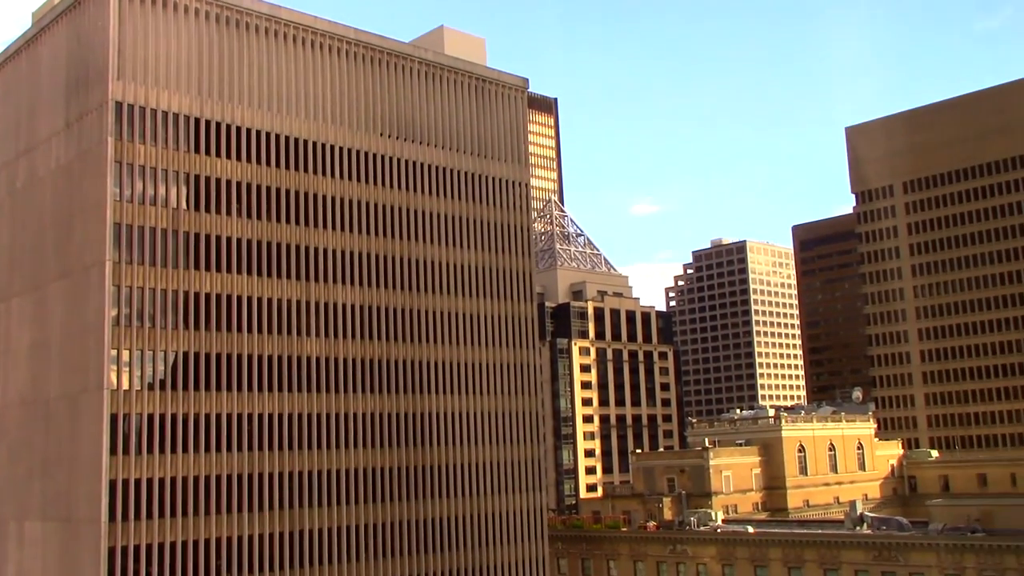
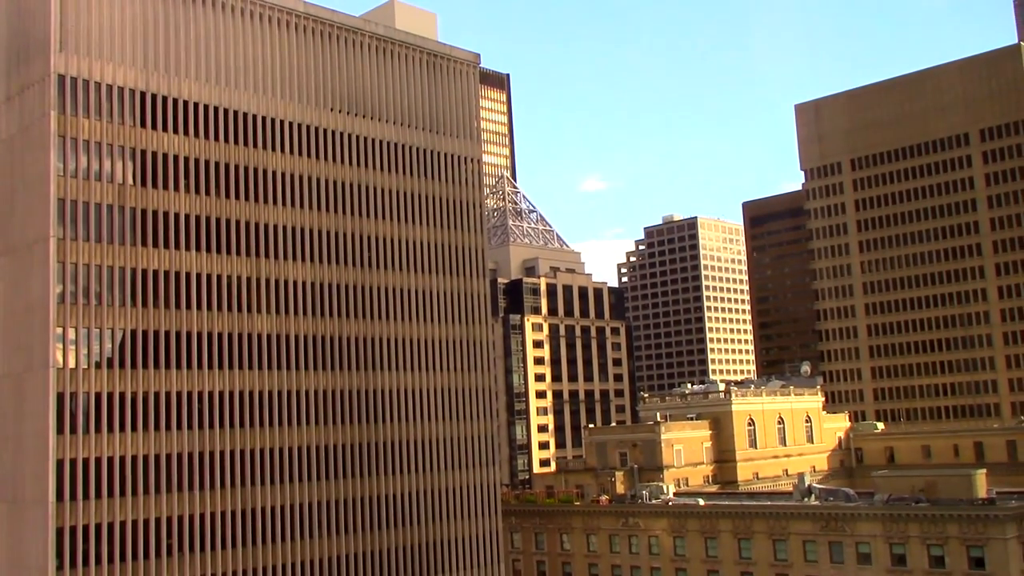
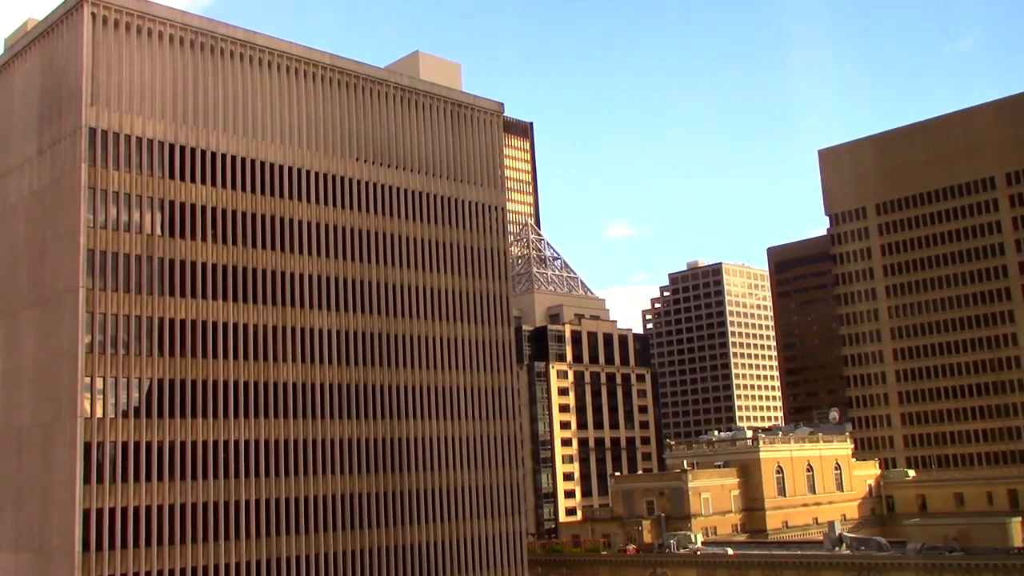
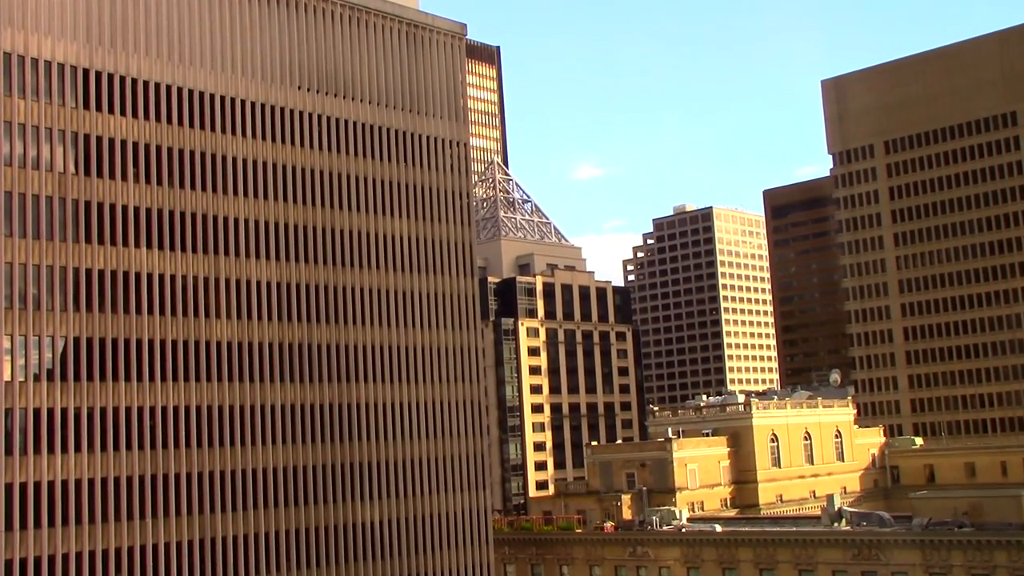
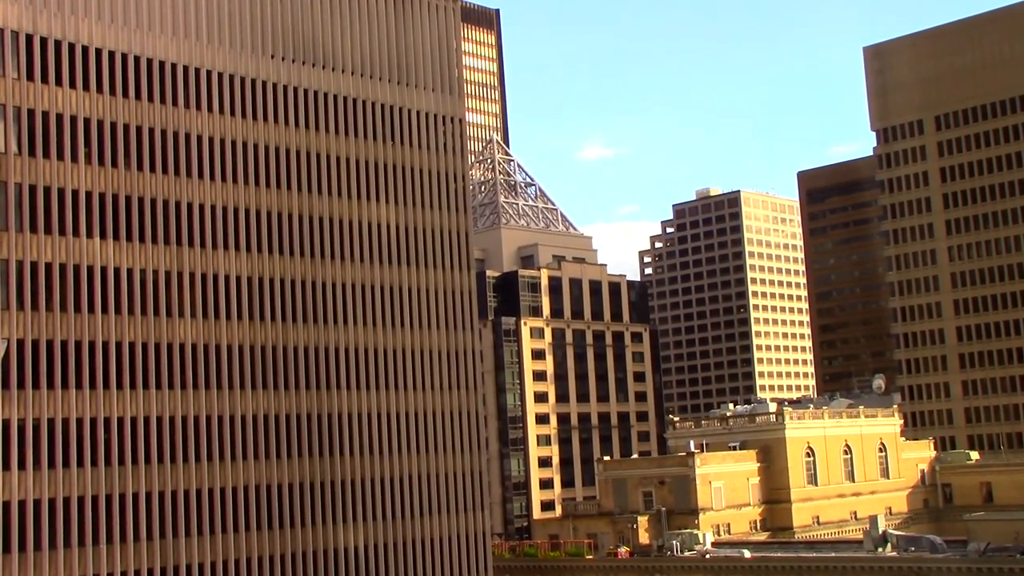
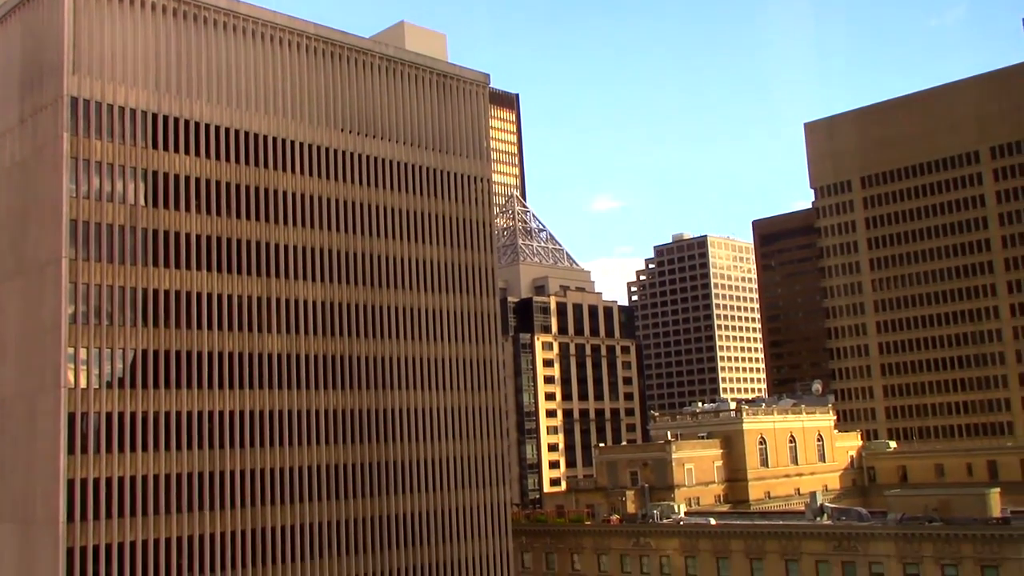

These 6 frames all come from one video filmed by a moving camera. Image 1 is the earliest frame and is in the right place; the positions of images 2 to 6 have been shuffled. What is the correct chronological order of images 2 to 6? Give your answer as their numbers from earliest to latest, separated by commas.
3, 6, 2, 4, 5
